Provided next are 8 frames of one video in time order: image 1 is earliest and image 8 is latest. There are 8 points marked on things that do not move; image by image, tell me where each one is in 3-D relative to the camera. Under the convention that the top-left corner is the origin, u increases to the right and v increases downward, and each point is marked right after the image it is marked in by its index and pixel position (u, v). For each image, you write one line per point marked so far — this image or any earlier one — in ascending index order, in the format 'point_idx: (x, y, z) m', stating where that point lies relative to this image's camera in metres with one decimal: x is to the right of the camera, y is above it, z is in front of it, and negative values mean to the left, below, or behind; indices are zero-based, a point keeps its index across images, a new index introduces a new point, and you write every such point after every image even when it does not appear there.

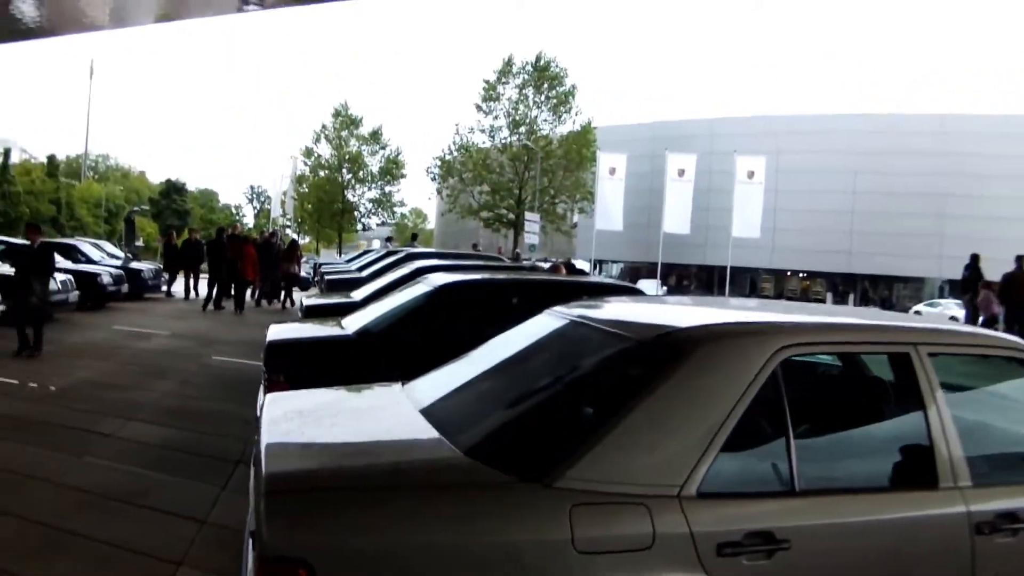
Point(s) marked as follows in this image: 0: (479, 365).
0: (-0.1, -0.3, +4.9) m
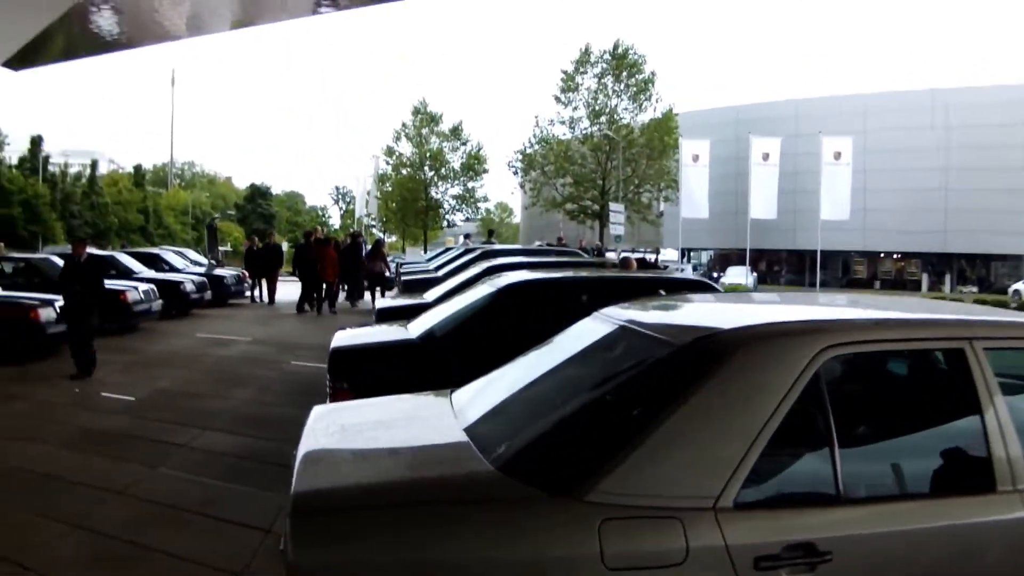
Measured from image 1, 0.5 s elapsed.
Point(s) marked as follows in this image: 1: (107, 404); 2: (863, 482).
0: (+0.1, -0.3, +4.7) m
1: (-3.2, -0.9, +8.6) m
2: (+1.1, -0.6, +3.4) m
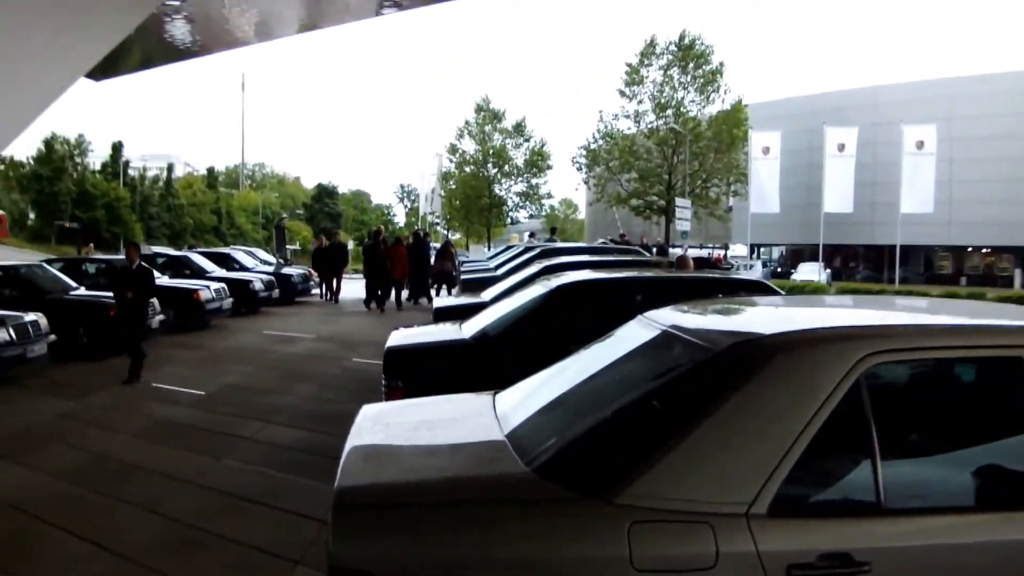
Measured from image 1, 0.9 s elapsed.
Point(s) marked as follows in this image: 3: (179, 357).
0: (+0.3, -0.3, +4.7) m
1: (-2.7, -0.9, +8.9) m
2: (+1.2, -0.6, +3.4) m
3: (-3.2, -0.6, +10.4) m
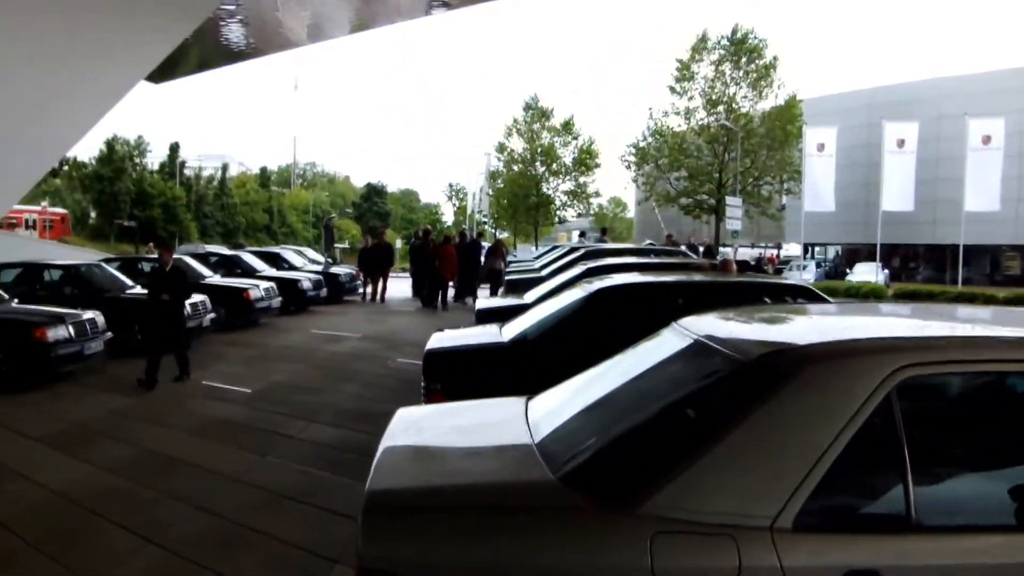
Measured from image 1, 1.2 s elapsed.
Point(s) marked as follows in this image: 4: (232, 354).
0: (+0.4, -0.4, +4.6) m
1: (-2.4, -0.9, +9.0) m
2: (+1.3, -0.6, +3.3) m
3: (-2.8, -0.6, +10.6) m
4: (-2.7, -0.6, +10.4) m
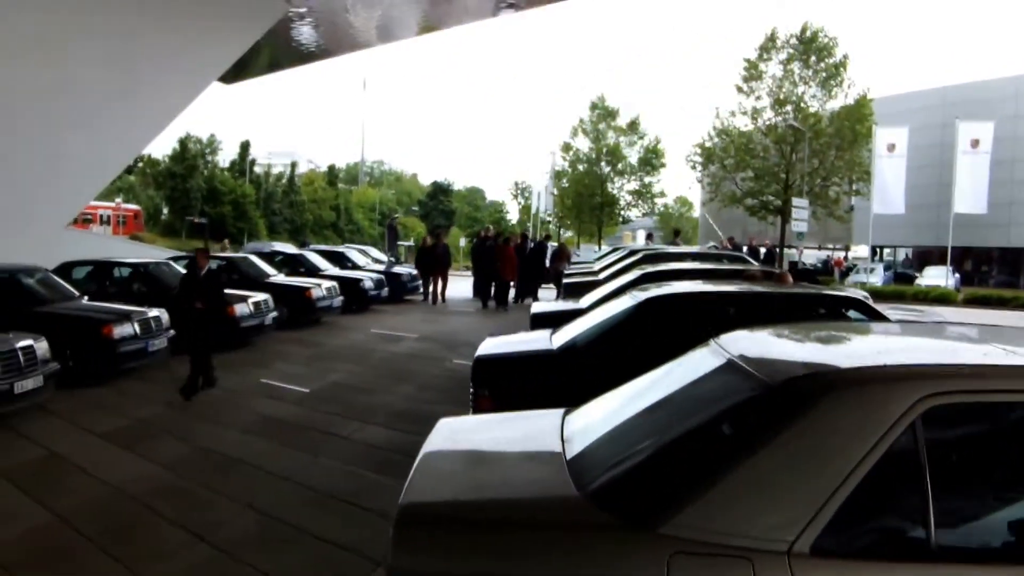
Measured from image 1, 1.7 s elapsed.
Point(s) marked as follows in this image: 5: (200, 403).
0: (+0.6, -0.4, +4.6) m
1: (-1.9, -0.9, +9.2) m
2: (+1.3, -0.7, +3.2) m
3: (-2.2, -0.6, +10.8) m
4: (-2.1, -0.6, +10.6) m
5: (-2.5, -0.9, +9.0) m
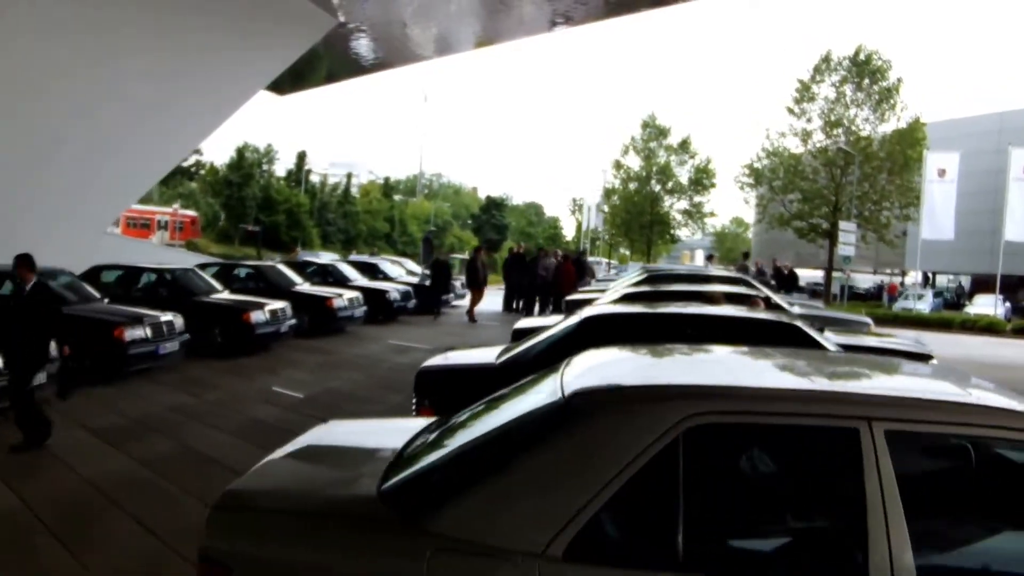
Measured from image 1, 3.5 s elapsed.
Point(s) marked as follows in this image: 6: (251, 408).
0: (+0.1, -0.5, +4.7) m
1: (-2.0, -0.9, +9.4) m
2: (+0.7, -0.8, +3.2) m
3: (-2.1, -0.7, +11.0) m
4: (-2.1, -0.7, +10.9) m
5: (-2.6, -1.0, +9.3) m
6: (-2.2, -1.0, +9.1) m
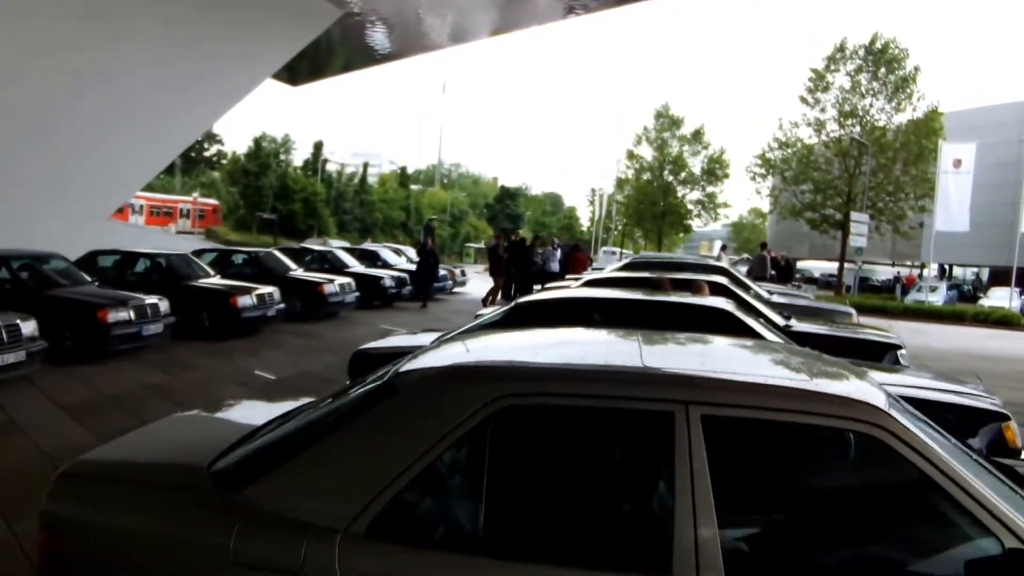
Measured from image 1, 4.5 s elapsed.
0: (-0.4, -0.4, +4.7) m
1: (-2.2, -0.8, +9.5) m
2: (+0.1, -0.7, +3.2) m
3: (-2.2, -0.5, +11.2) m
4: (-2.2, -0.6, +11.0) m
5: (-2.9, -0.8, +9.4) m
6: (-2.4, -0.9, +9.3) m
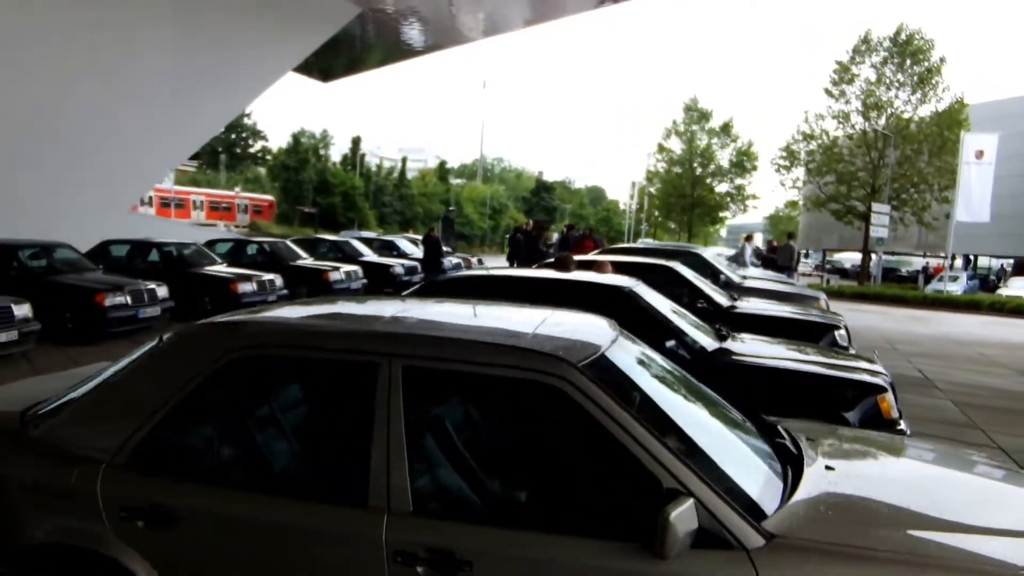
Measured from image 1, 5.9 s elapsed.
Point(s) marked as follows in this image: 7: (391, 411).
0: (-1.2, -0.3, +5.2) m
1: (-2.4, -0.7, +10.2) m
2: (-0.8, -0.6, +3.7) m
3: (-2.3, -0.4, +11.9) m
4: (-2.3, -0.4, +11.7) m
5: (-3.1, -0.7, +10.2) m
6: (-2.6, -0.7, +9.9) m
7: (-0.4, -0.4, +3.6) m
